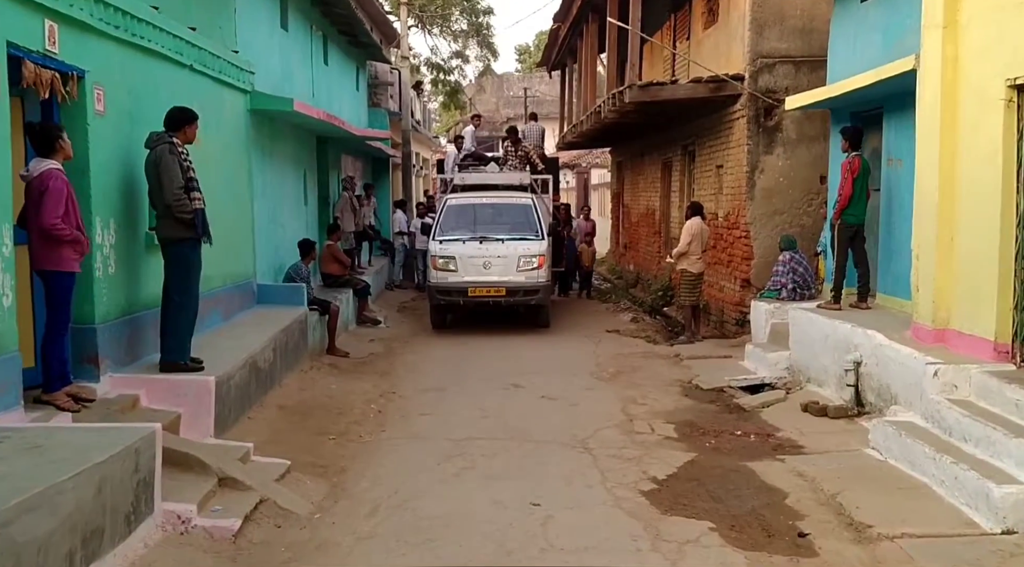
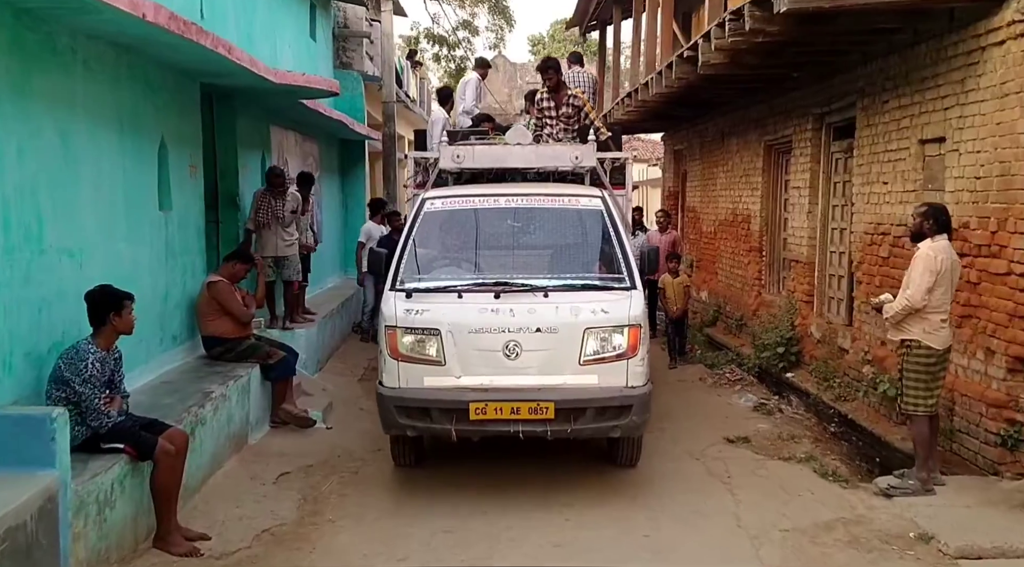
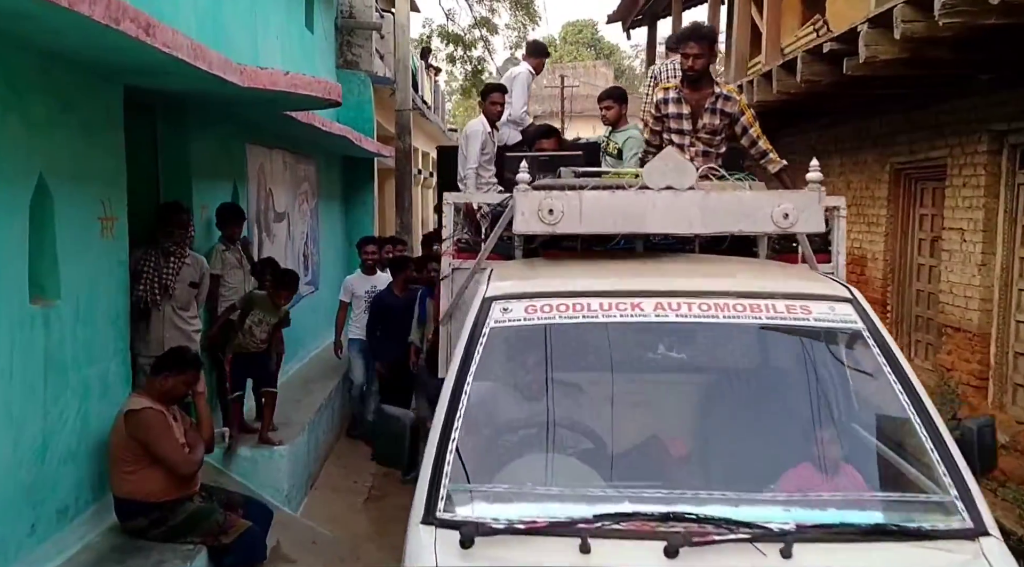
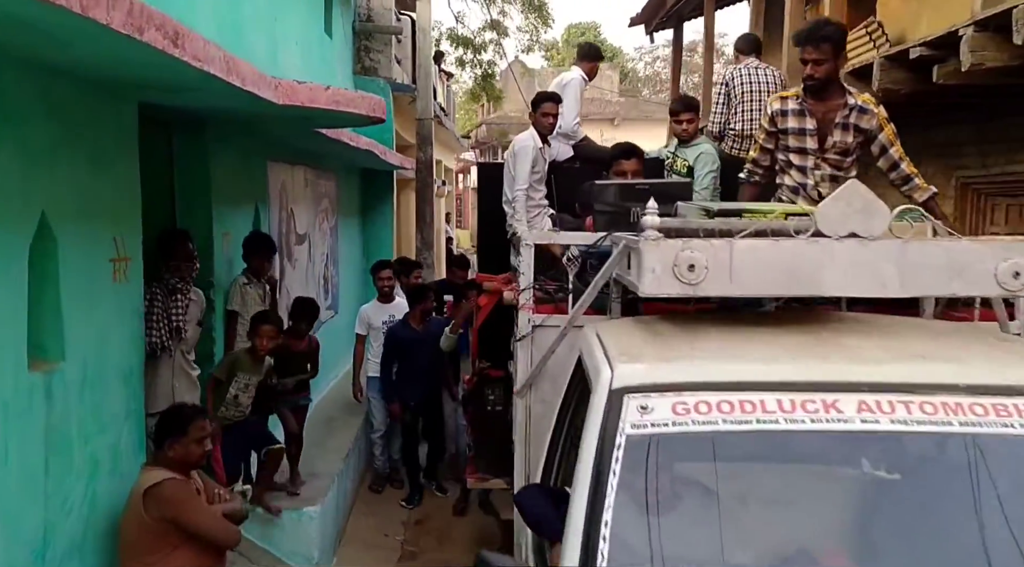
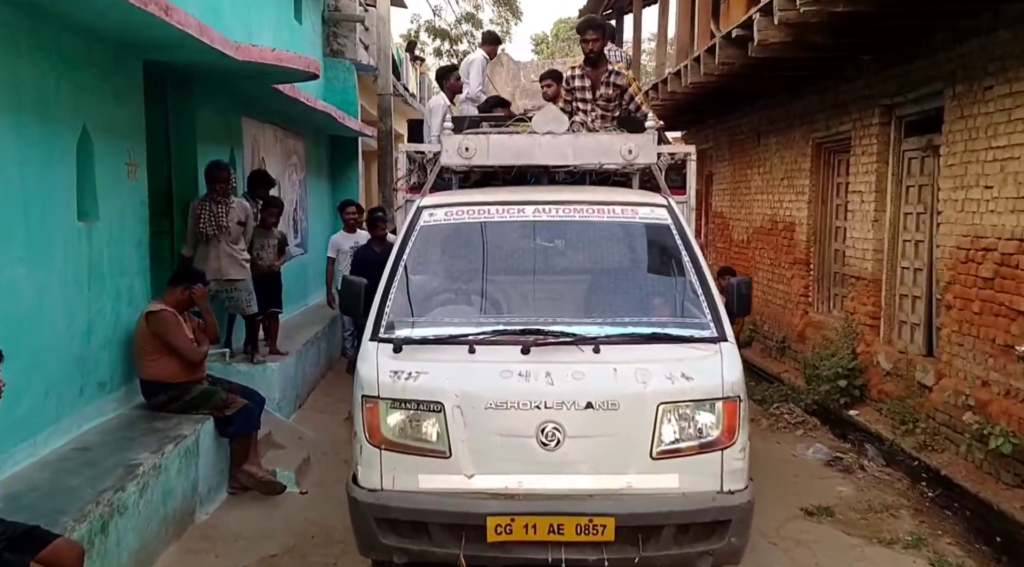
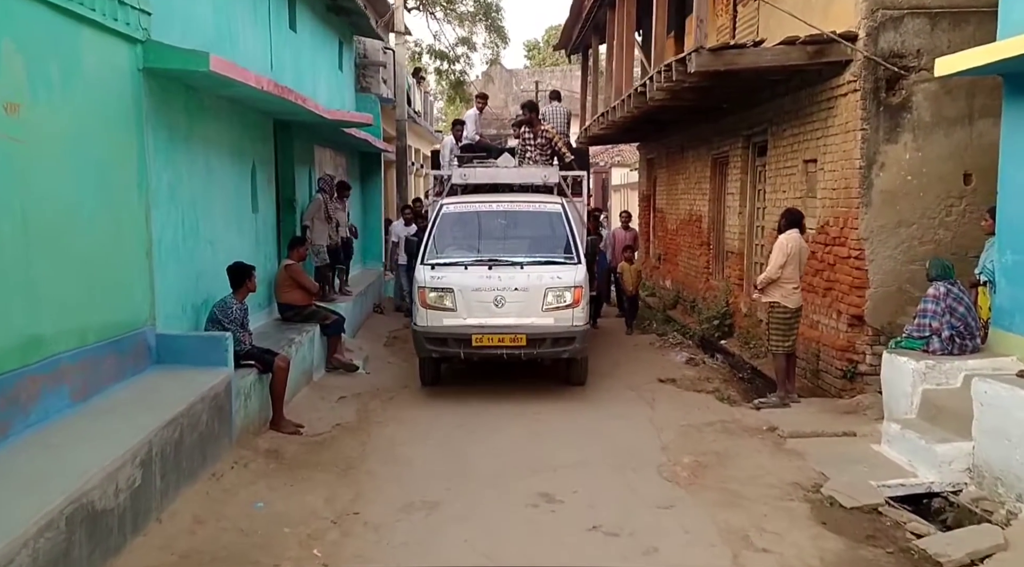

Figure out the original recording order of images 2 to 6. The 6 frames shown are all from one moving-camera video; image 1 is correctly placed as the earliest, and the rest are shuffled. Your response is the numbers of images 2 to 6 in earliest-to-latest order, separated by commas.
6, 2, 5, 3, 4
